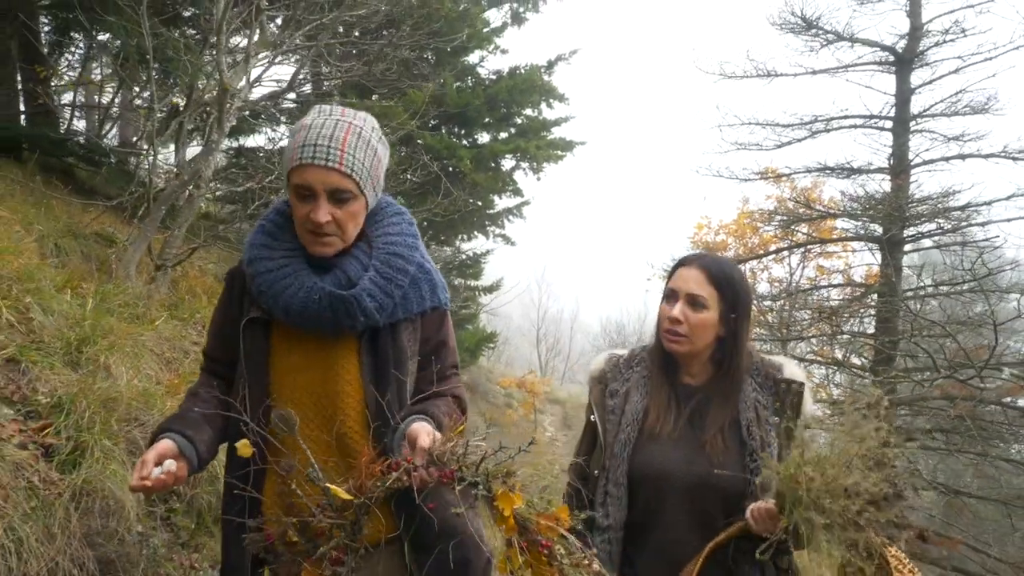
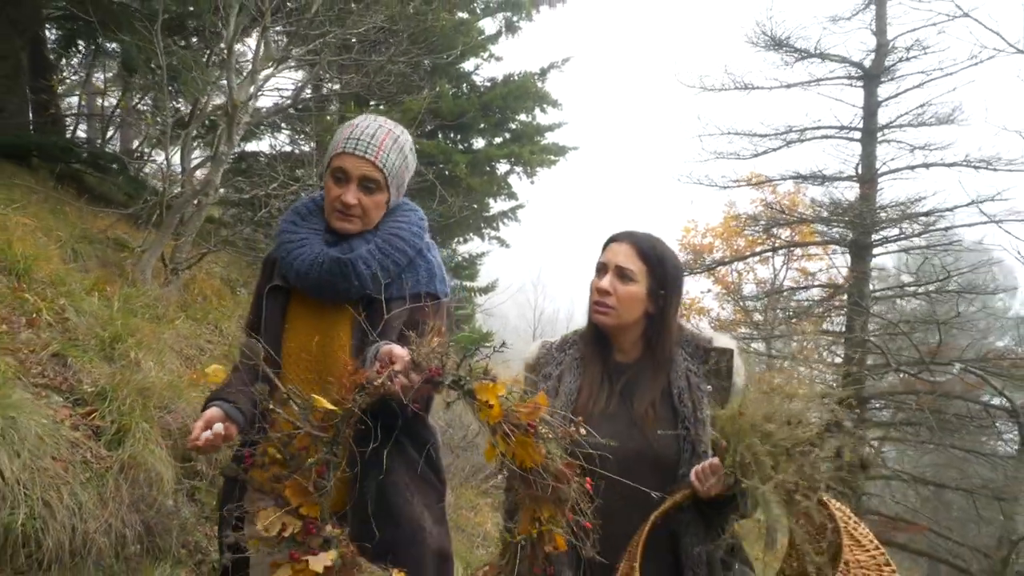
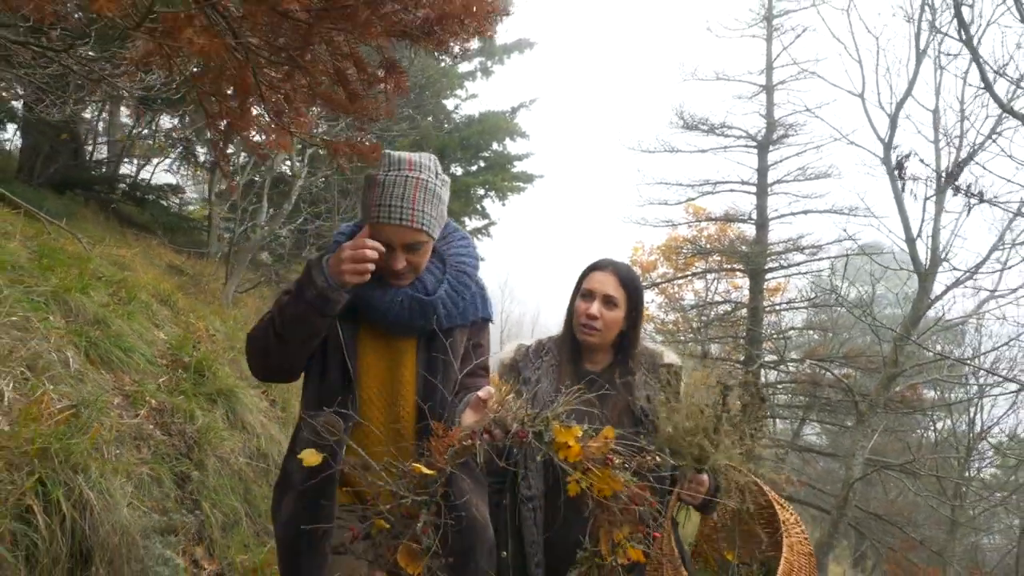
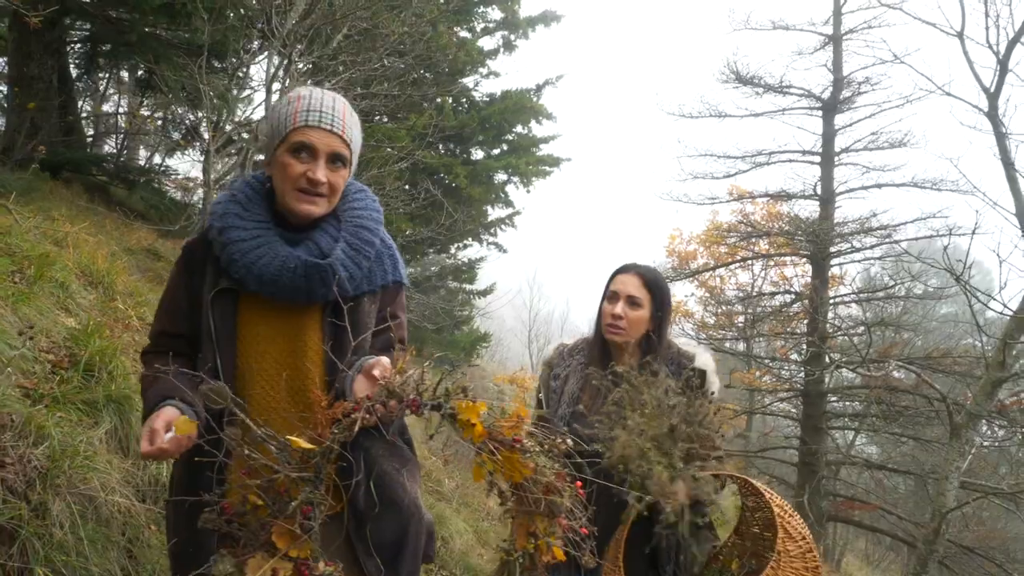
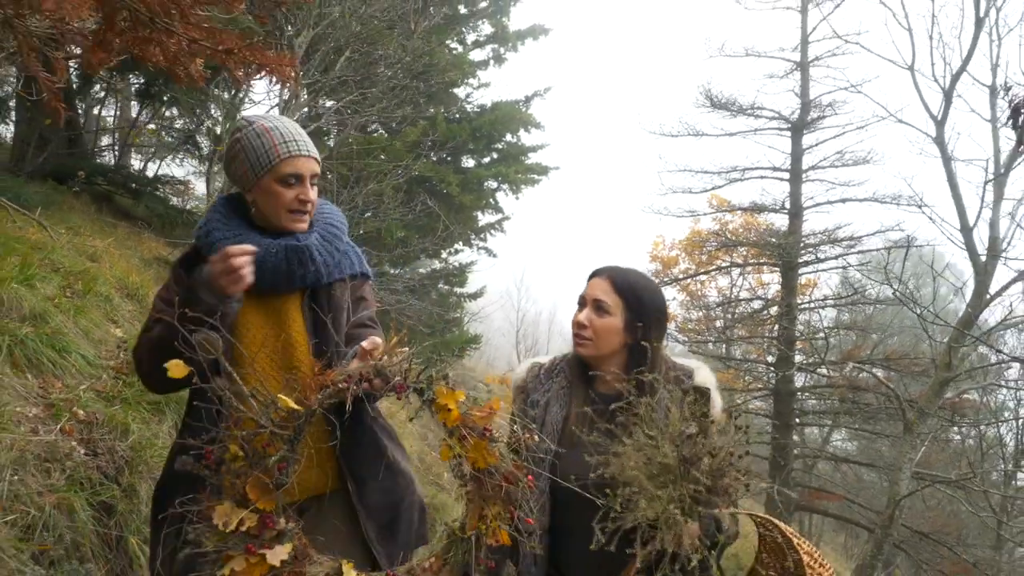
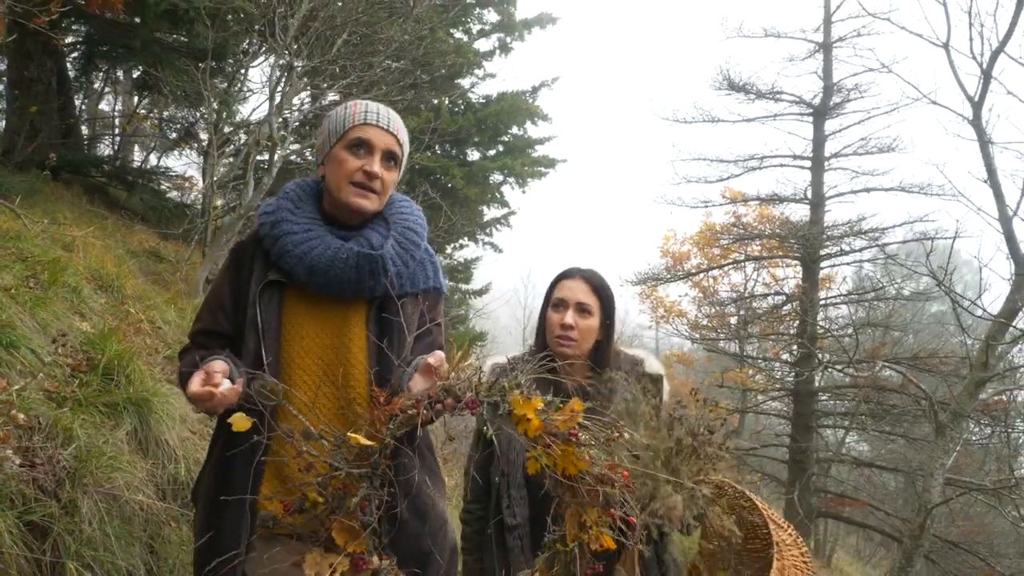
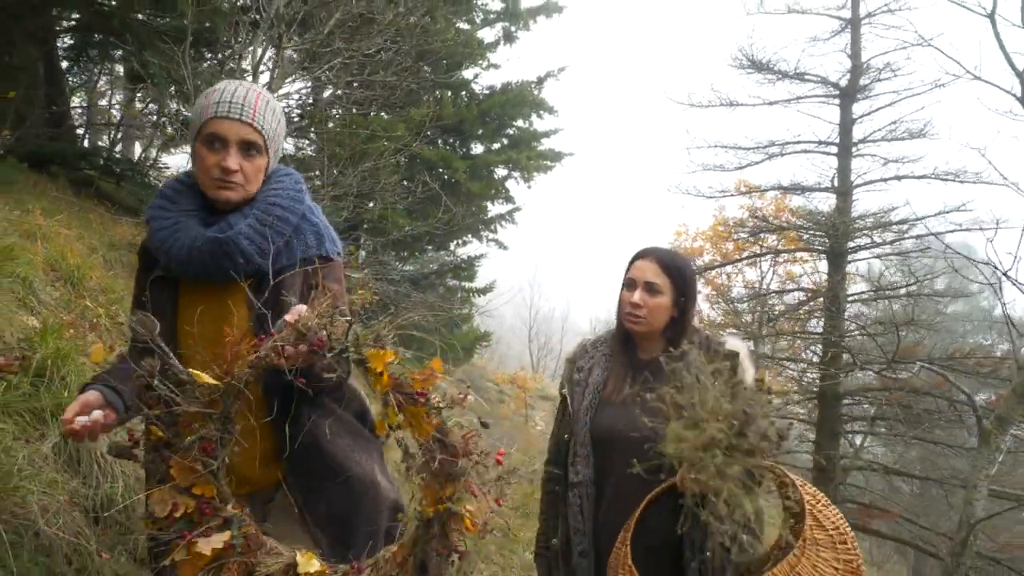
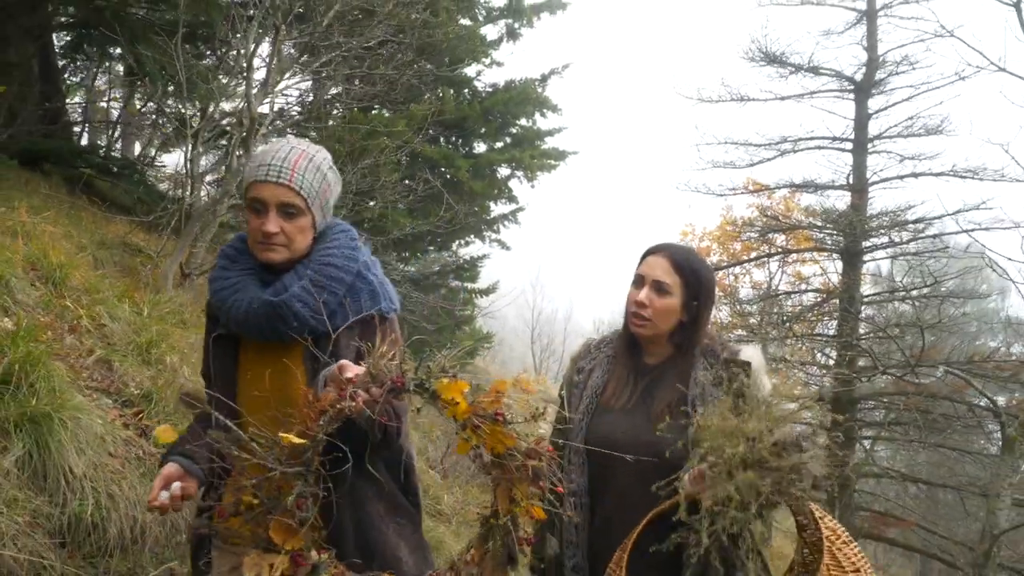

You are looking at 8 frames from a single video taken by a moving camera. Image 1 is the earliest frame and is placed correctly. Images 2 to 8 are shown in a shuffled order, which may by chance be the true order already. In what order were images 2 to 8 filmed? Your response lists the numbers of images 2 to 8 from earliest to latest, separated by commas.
2, 8, 7, 4, 6, 5, 3
